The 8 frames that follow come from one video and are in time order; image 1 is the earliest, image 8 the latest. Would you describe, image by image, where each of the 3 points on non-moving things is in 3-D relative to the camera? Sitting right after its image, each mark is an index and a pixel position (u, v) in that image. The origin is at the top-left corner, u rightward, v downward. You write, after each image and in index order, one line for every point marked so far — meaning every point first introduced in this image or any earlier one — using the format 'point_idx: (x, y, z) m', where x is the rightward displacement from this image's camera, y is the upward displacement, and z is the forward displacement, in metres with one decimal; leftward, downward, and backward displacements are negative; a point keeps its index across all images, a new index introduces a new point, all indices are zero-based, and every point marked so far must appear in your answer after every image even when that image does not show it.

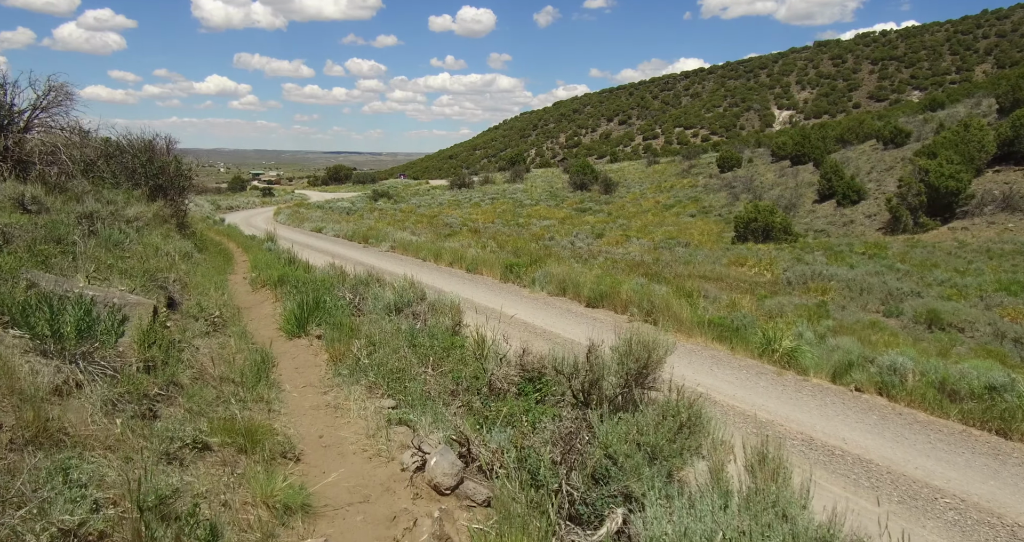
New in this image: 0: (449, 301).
0: (-0.9, -0.5, +10.8) m
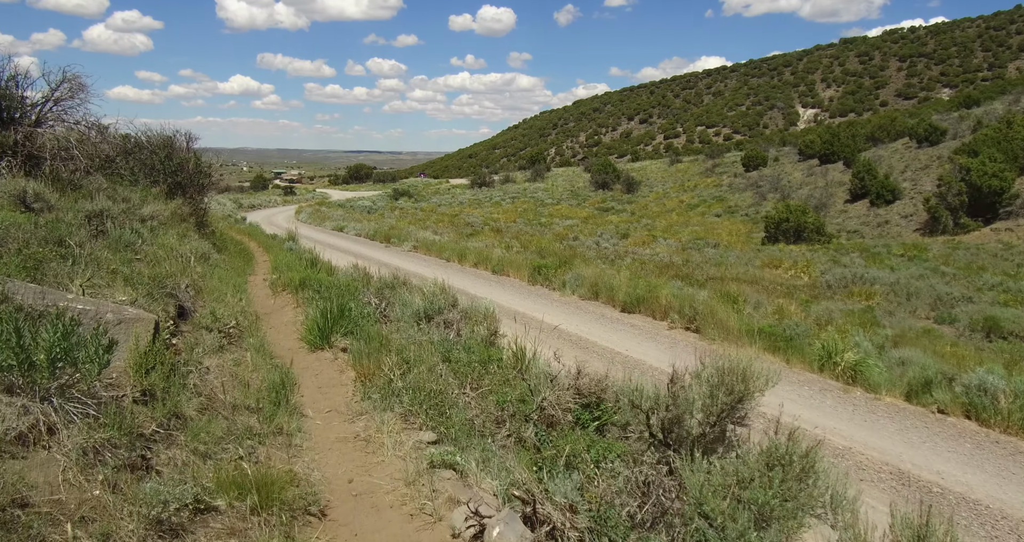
0: (-0.4, -0.6, +10.0) m
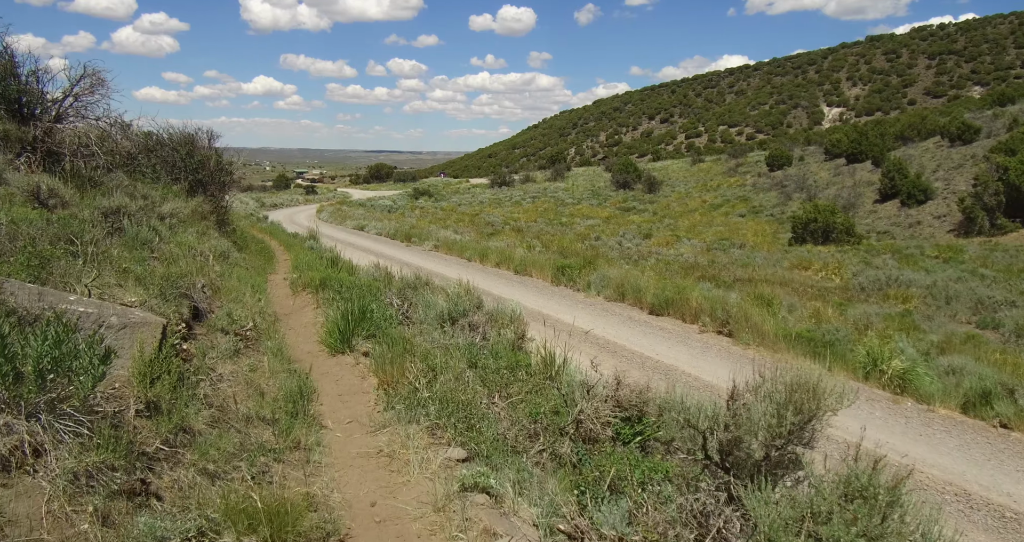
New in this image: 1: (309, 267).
0: (0.0, -0.6, +9.6) m
1: (-3.9, +0.1, +13.6) m
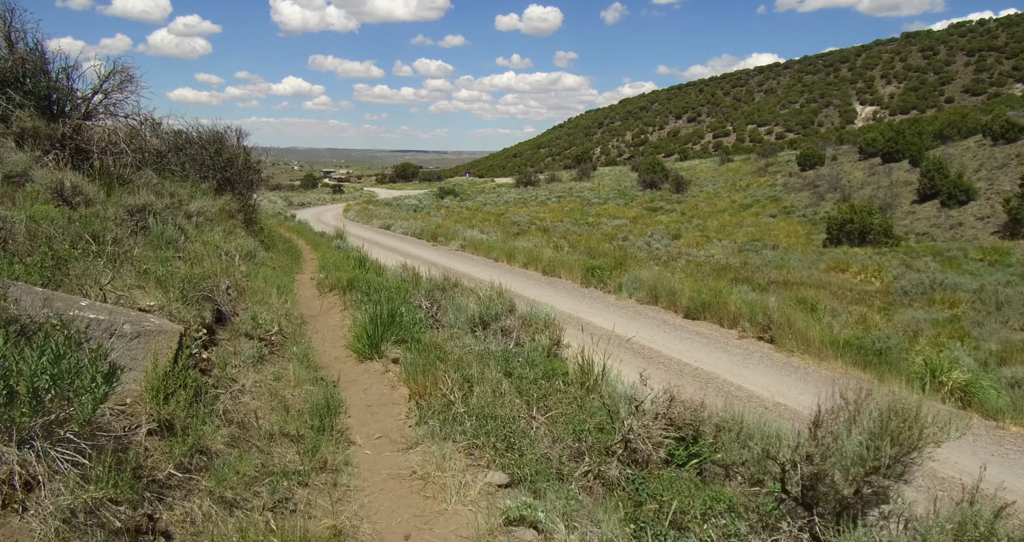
0: (+0.4, -0.6, +9.2) m
1: (-3.3, +0.1, +13.3) m
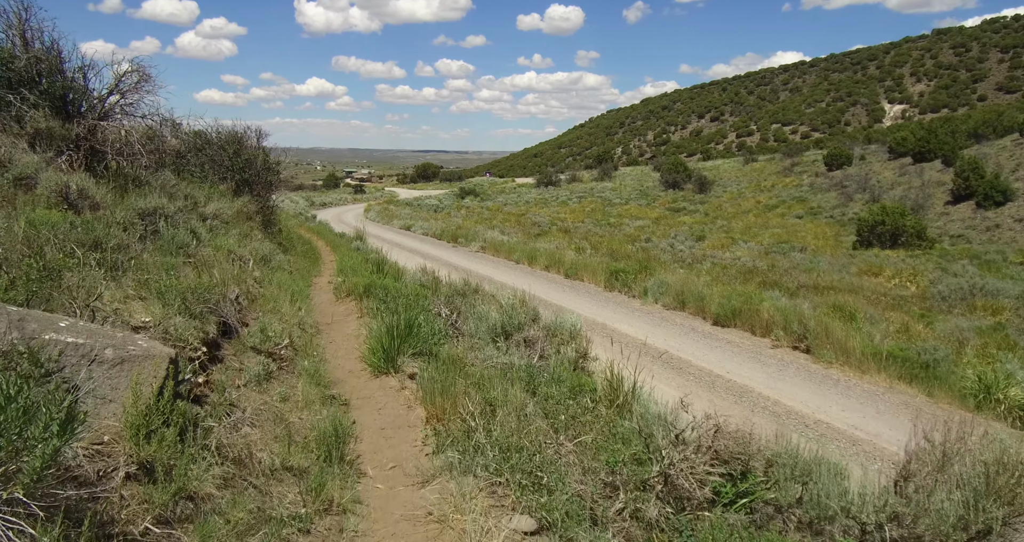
0: (+0.7, -0.7, +8.7) m
1: (-2.9, 0.0, +12.9) m
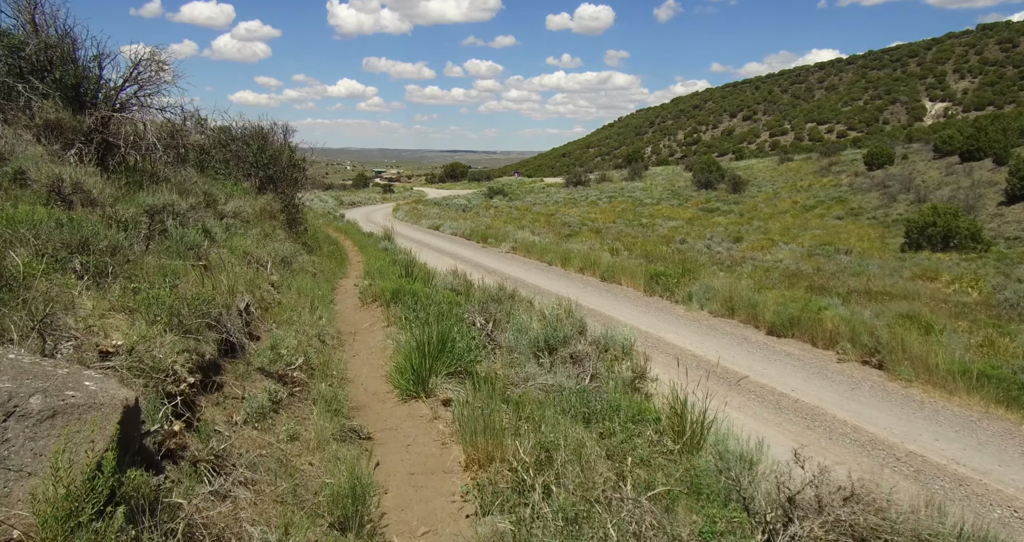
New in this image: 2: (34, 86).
0: (+1.2, -0.8, +7.7) m
1: (-2.2, -0.1, +12.1) m
2: (-7.1, +2.7, +10.5) m
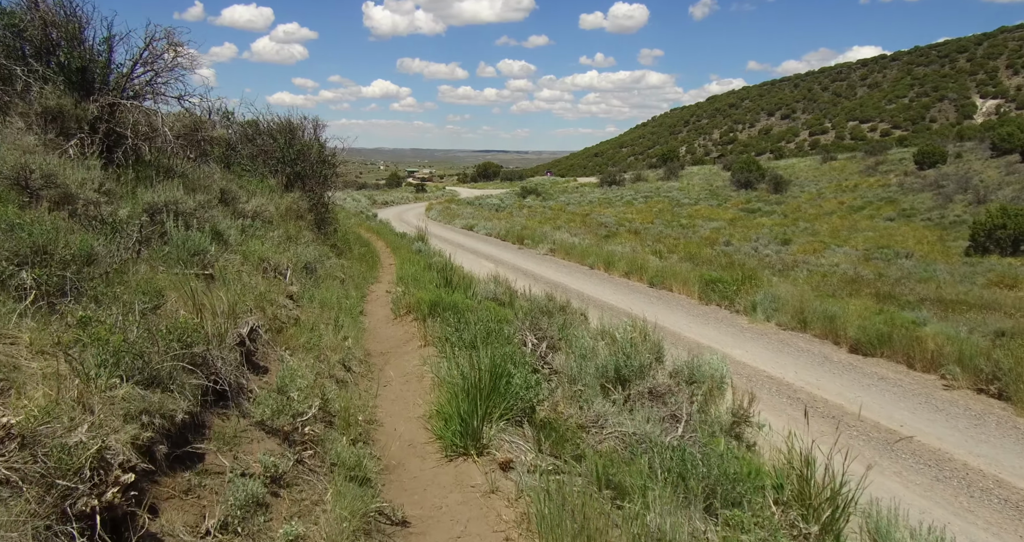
0: (+1.8, -0.9, +6.2) m
1: (-1.5, -0.2, +10.8) m
2: (-6.3, +2.7, +9.4) m
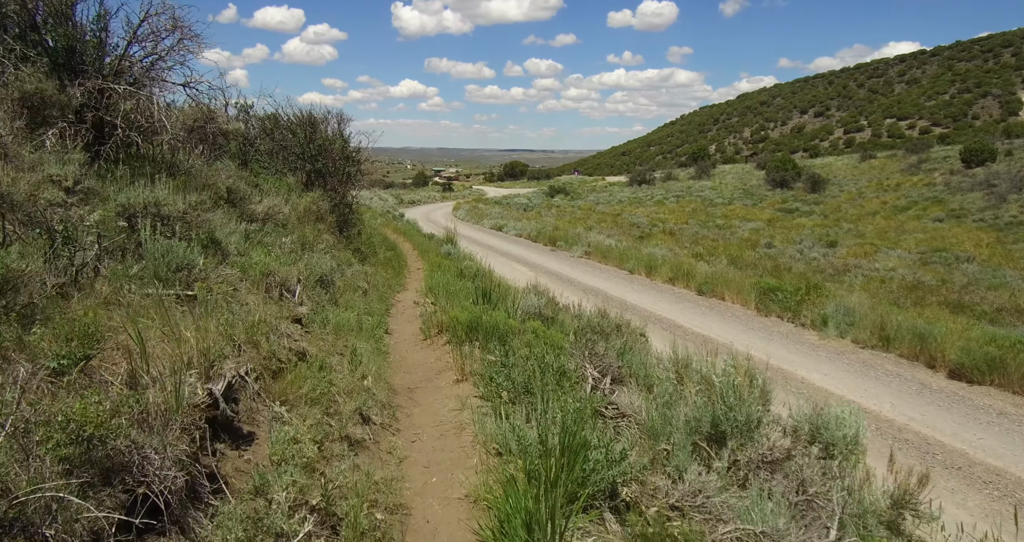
0: (+2.2, -1.1, +4.7) m
1: (-0.8, -0.3, +9.4) m
2: (-5.7, +2.5, +8.2) m
